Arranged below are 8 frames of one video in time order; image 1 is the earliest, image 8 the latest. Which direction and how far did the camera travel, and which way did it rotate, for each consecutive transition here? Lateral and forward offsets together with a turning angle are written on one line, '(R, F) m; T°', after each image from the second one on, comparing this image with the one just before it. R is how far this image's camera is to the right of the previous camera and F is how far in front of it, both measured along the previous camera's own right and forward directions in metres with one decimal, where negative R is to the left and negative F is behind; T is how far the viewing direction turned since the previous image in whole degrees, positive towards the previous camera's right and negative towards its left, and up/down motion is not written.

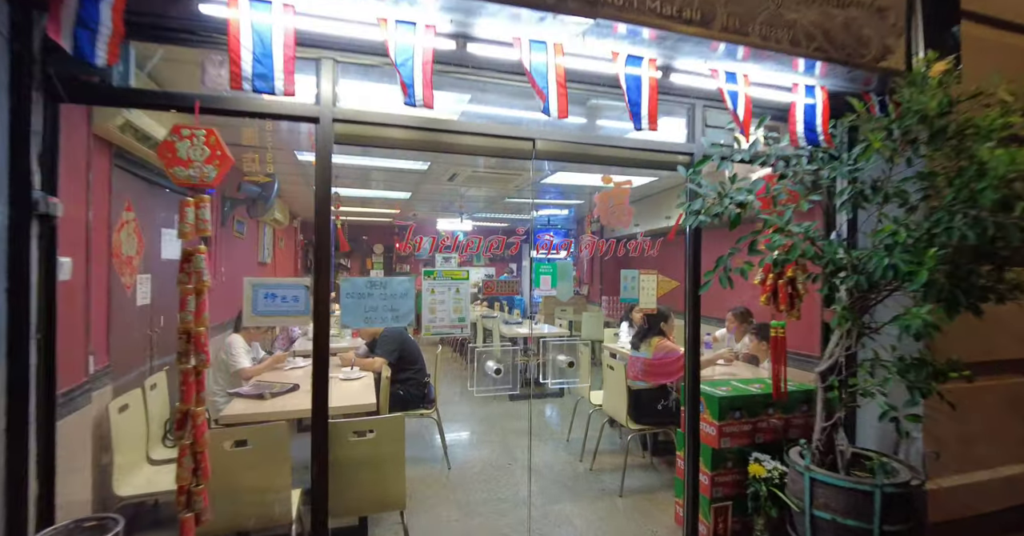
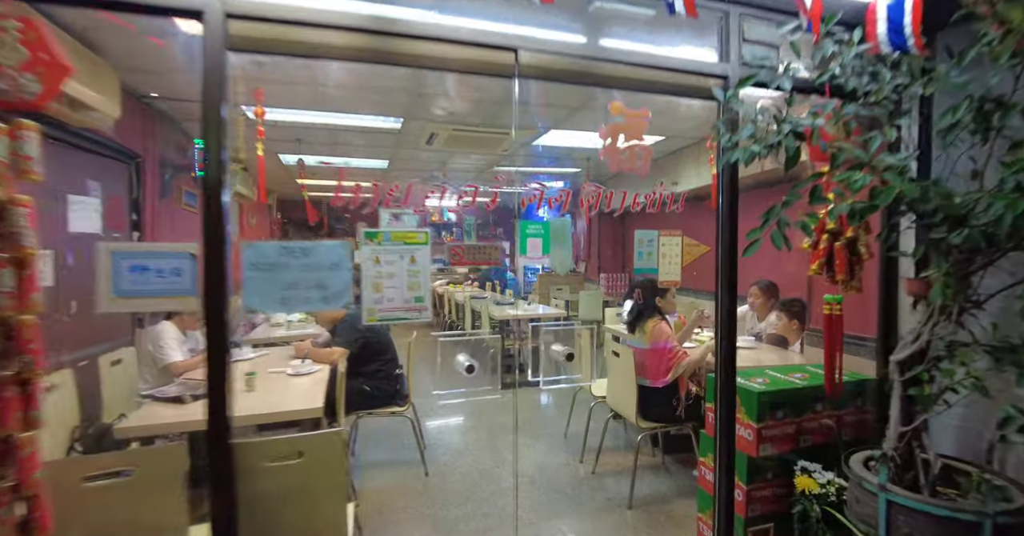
(+0.1, +0.5) m; +1°
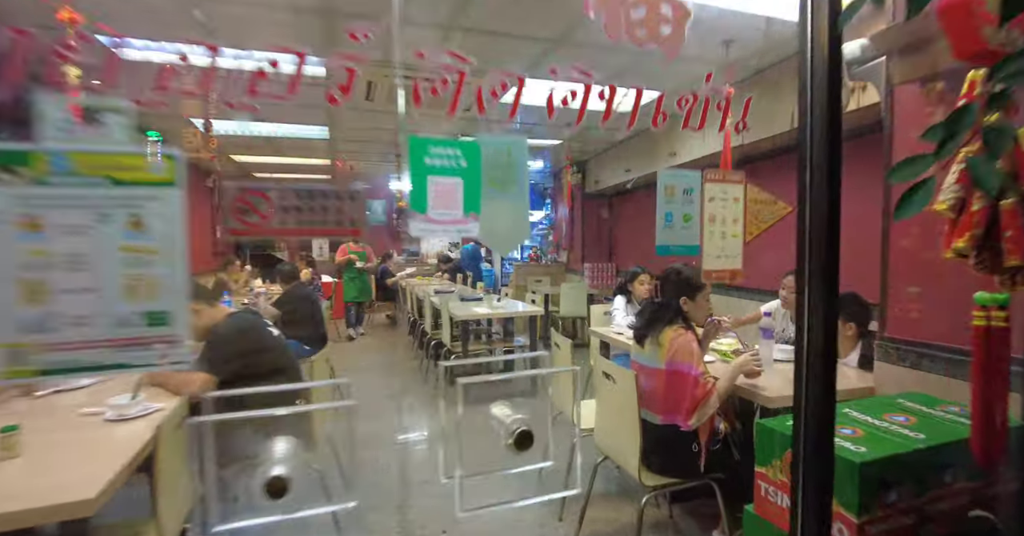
(+0.1, +0.7) m; +2°
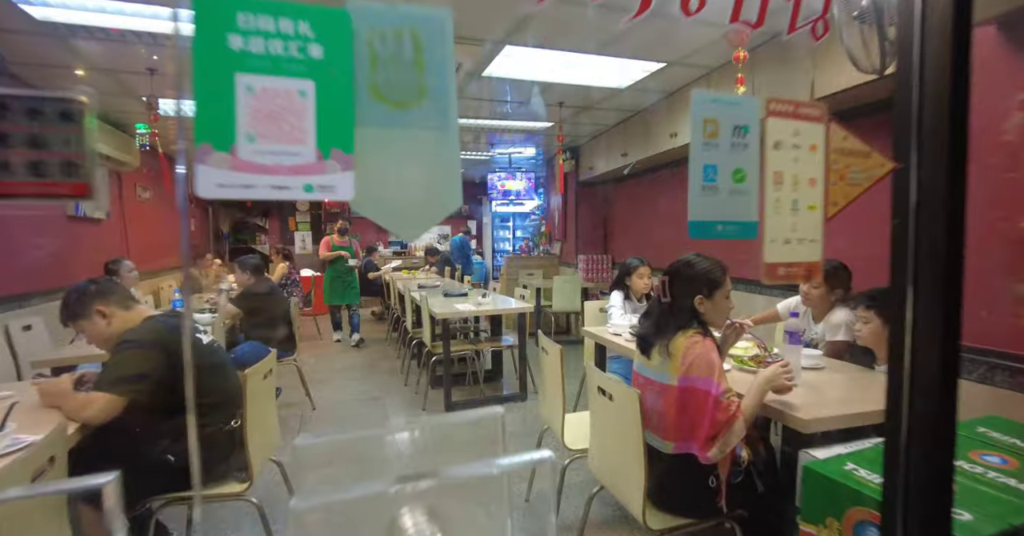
(+0.1, +0.3) m; +1°
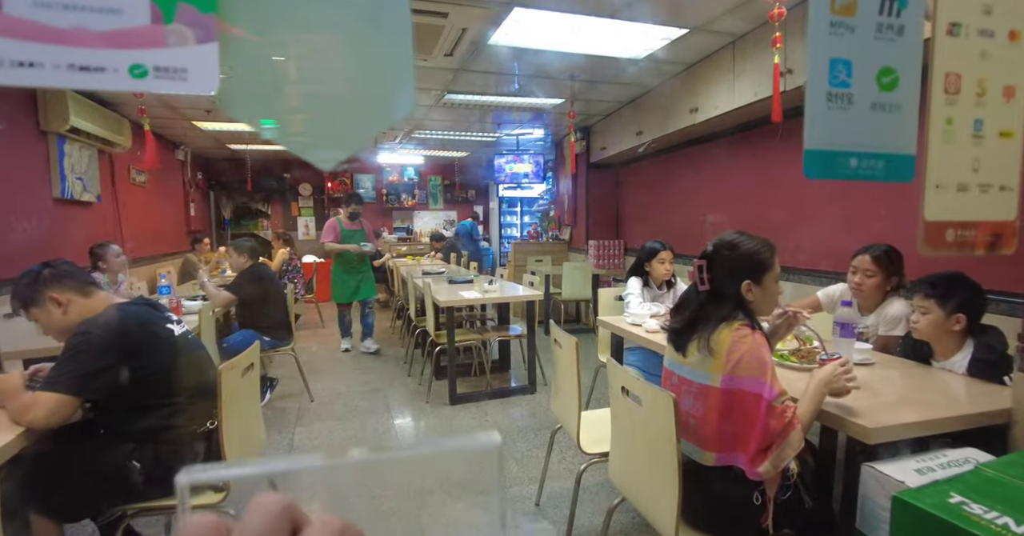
(0.0, +0.2) m; -1°
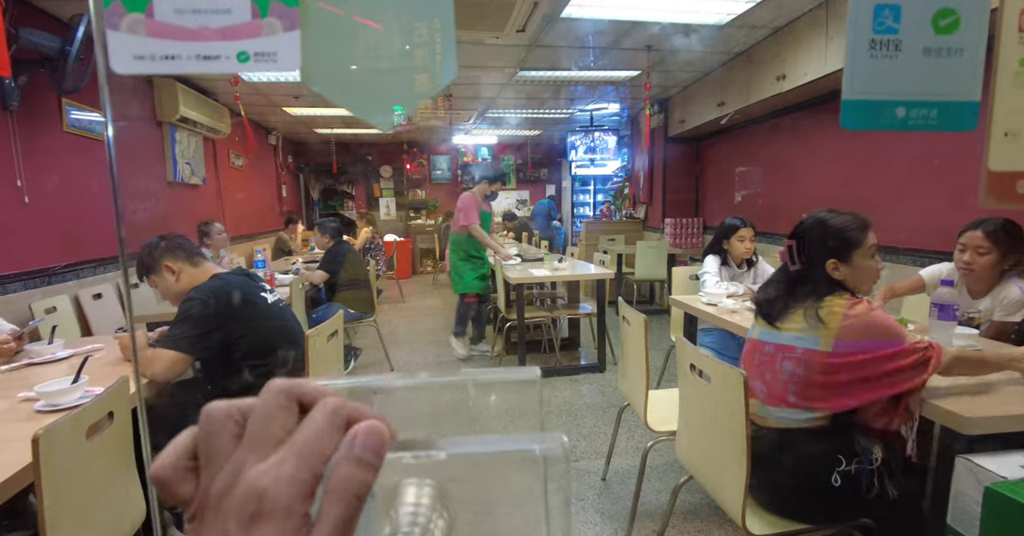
(0.0, 0.0) m; -9°
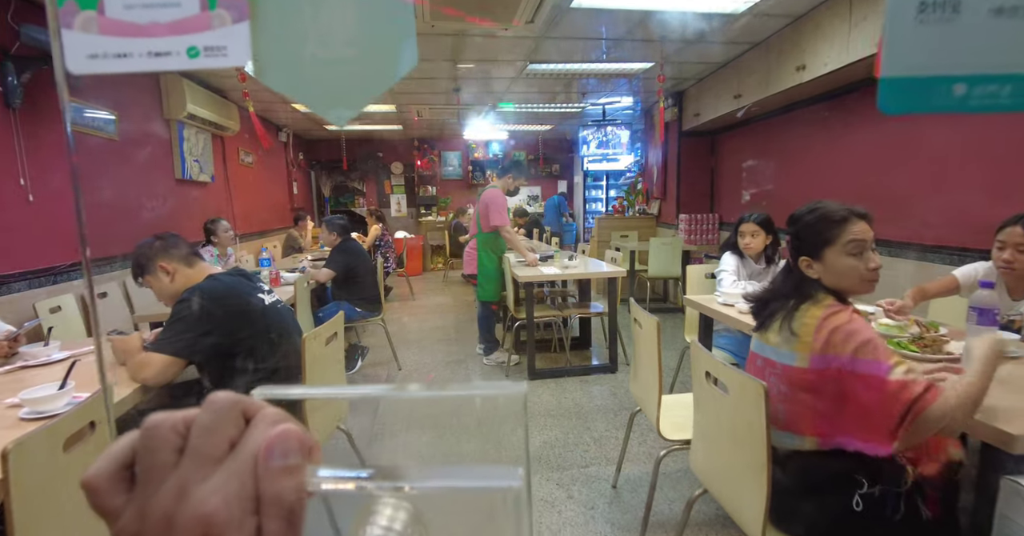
(0.0, +0.1) m; -2°
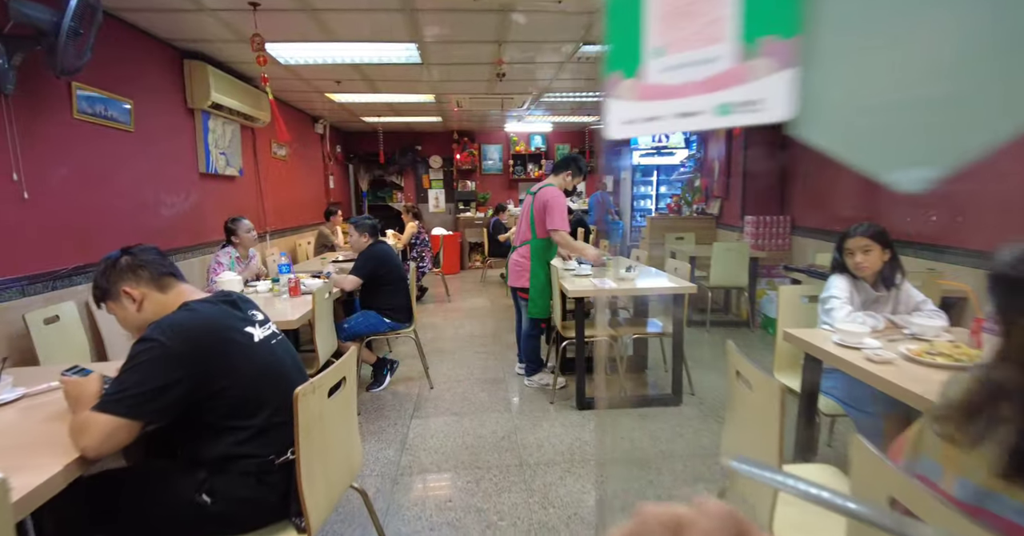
(-0.1, +0.4) m; -5°
